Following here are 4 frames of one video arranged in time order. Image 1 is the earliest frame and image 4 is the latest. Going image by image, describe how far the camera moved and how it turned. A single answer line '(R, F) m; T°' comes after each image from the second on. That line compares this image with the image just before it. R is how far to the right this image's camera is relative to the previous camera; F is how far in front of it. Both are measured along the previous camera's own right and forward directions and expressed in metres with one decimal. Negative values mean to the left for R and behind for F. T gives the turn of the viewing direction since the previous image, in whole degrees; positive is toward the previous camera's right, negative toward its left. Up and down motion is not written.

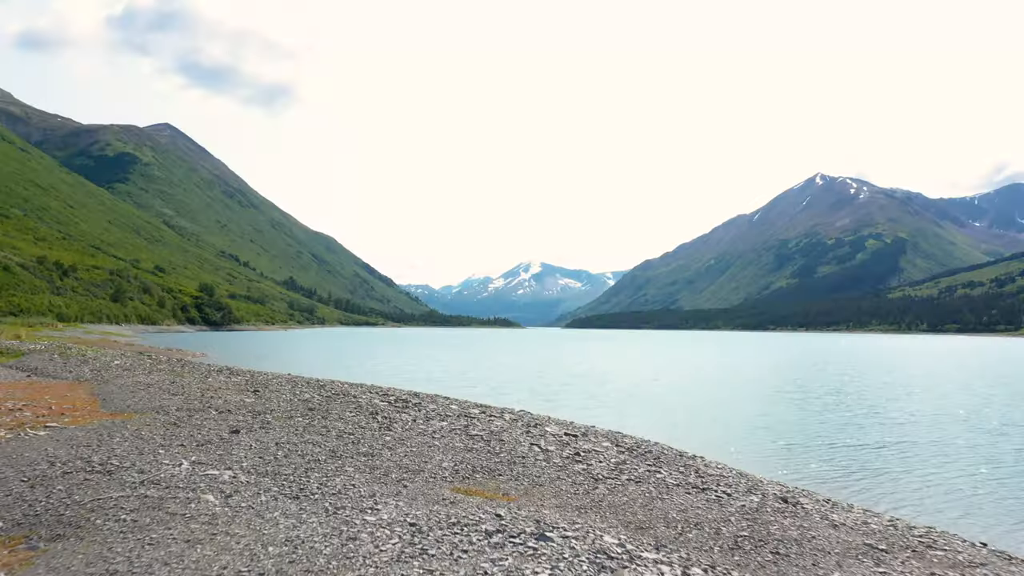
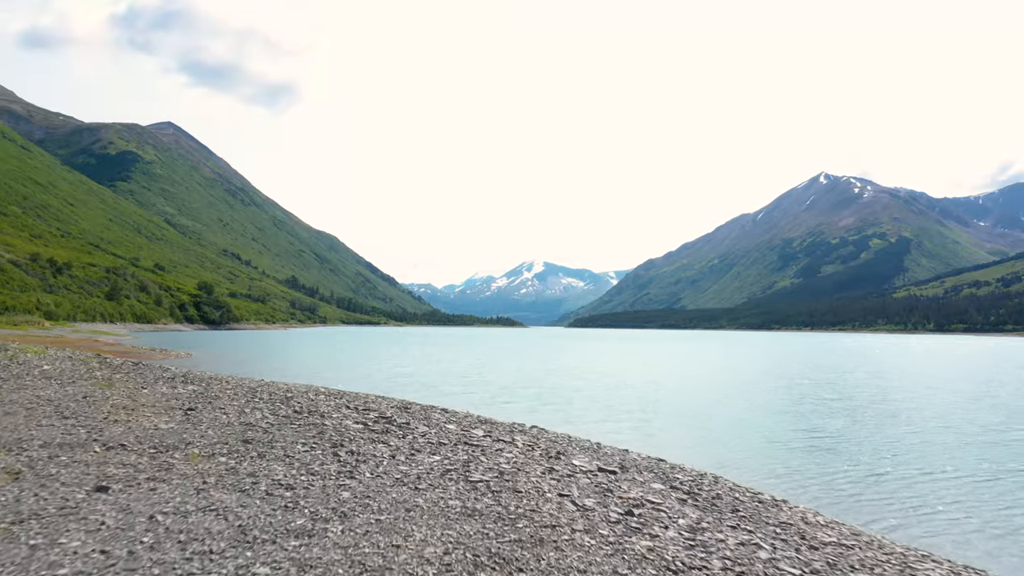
(-0.2, +2.6) m; 0°
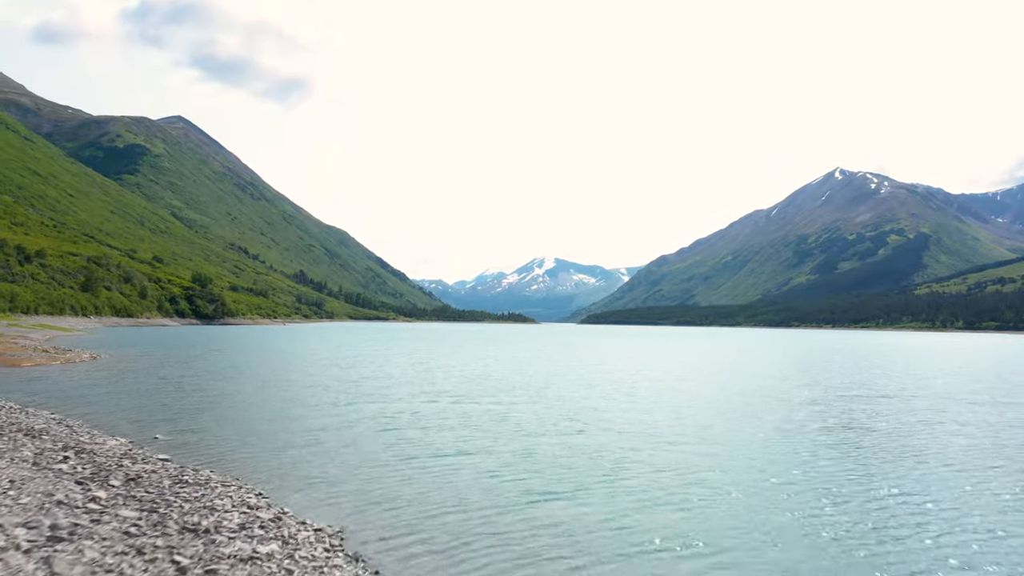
(-0.8, +11.2) m; -1°
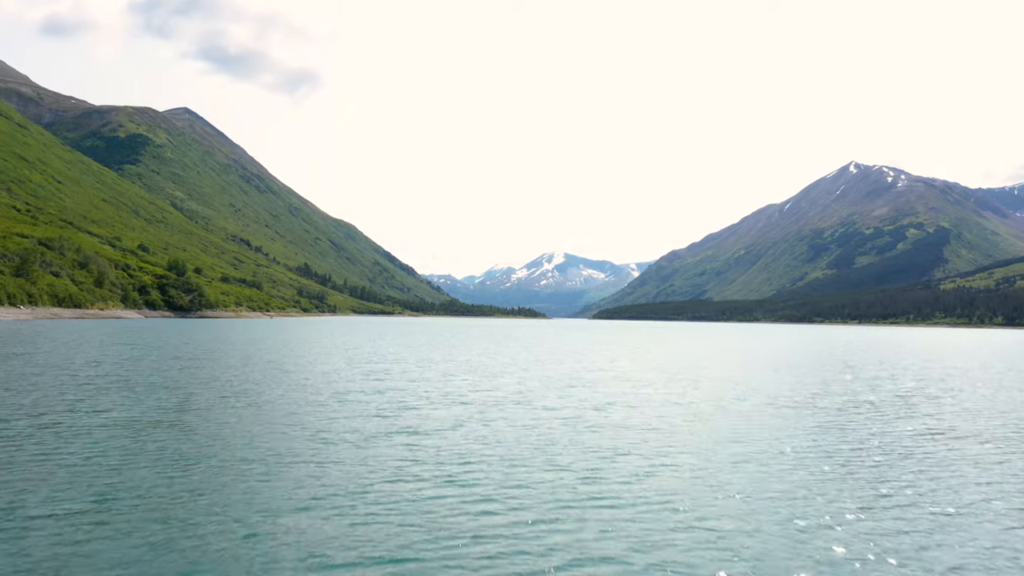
(-1.4, +17.6) m; -1°
